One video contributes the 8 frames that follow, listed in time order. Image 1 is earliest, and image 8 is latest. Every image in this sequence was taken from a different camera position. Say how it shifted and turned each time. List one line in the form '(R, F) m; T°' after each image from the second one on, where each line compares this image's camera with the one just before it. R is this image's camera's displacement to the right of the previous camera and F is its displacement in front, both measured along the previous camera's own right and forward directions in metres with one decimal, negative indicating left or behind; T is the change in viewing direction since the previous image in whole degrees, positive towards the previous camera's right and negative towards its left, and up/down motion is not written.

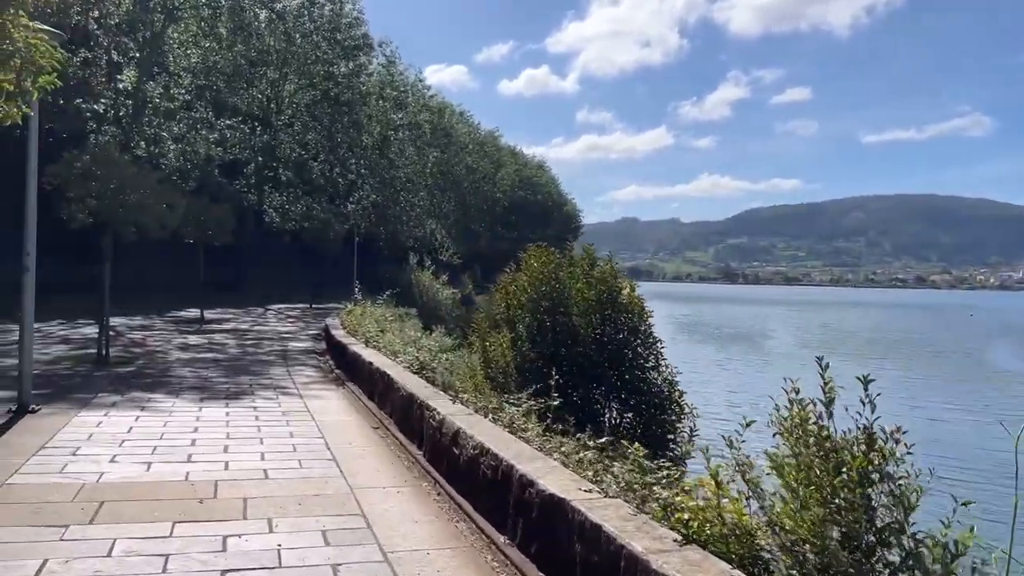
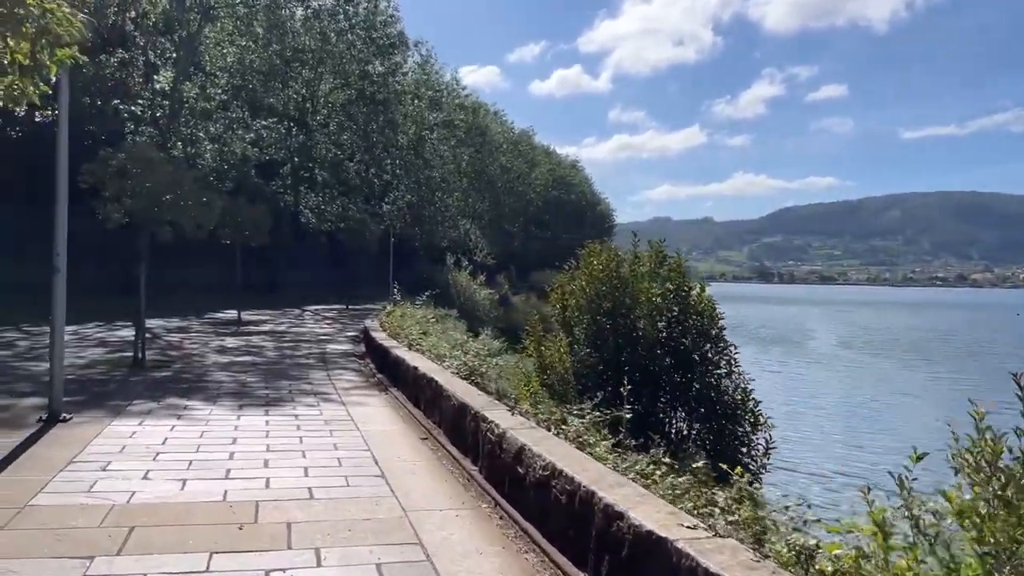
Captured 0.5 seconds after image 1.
(-0.3, +0.7) m; -2°
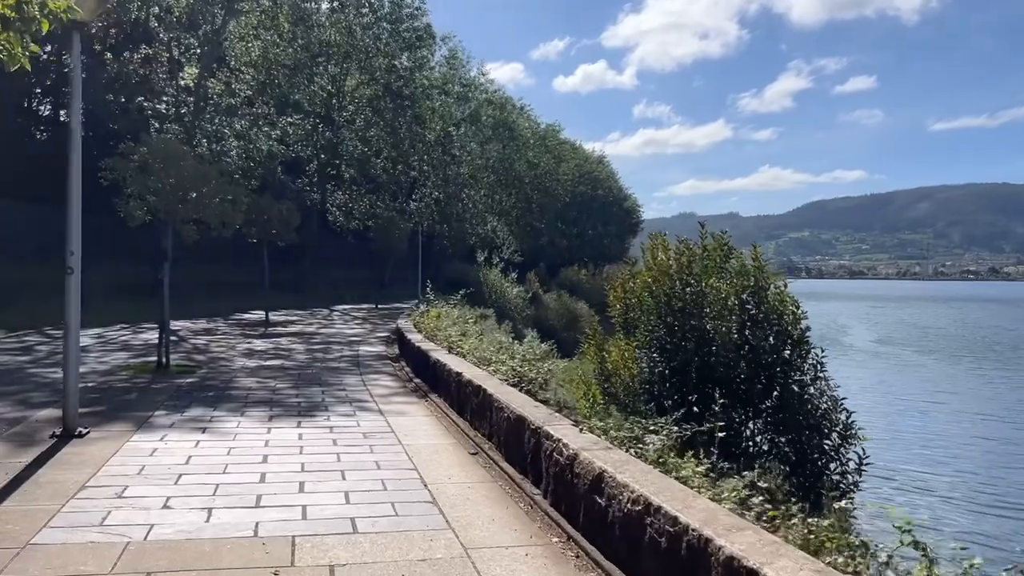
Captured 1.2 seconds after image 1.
(-0.3, +0.9) m; -2°
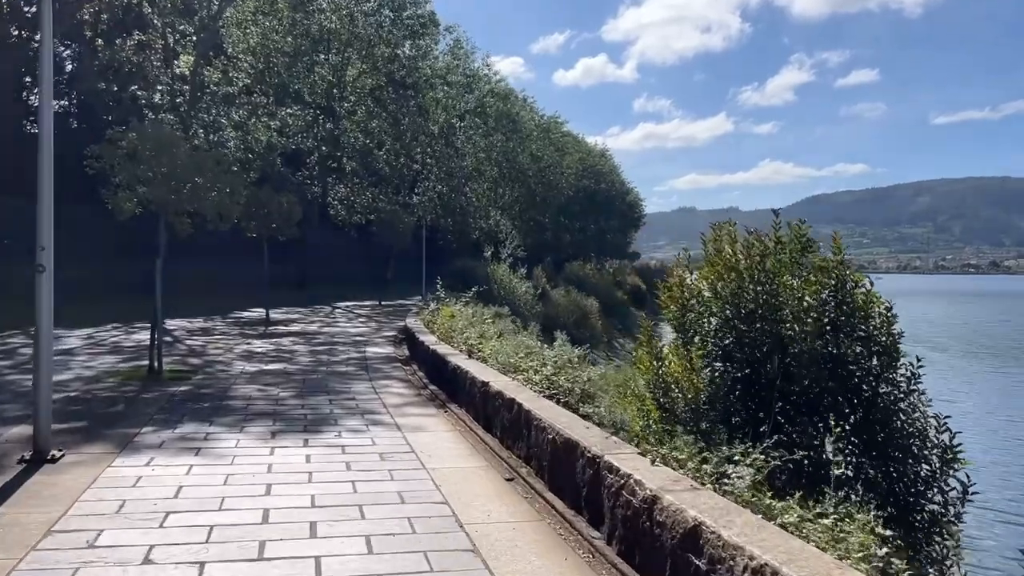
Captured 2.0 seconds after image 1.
(-0.4, +1.2) m; 0°
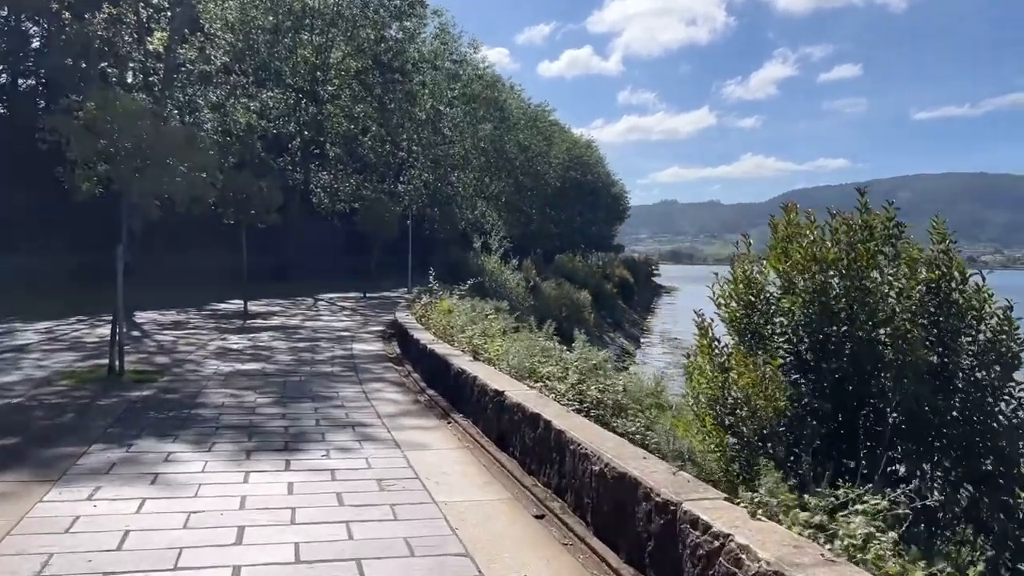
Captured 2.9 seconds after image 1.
(-0.4, +1.4) m; +1°
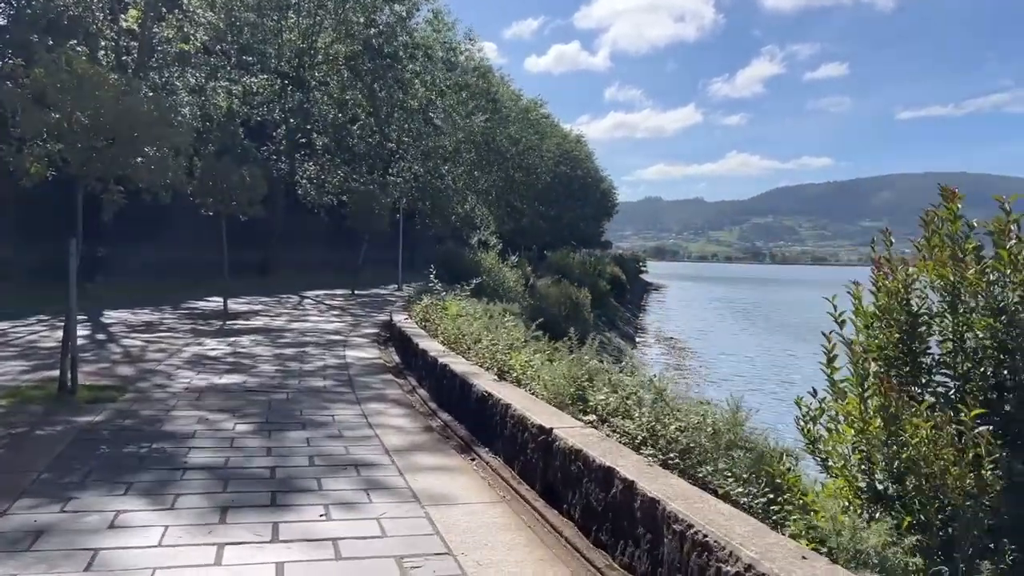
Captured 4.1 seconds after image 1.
(-0.5, +1.7) m; +1°
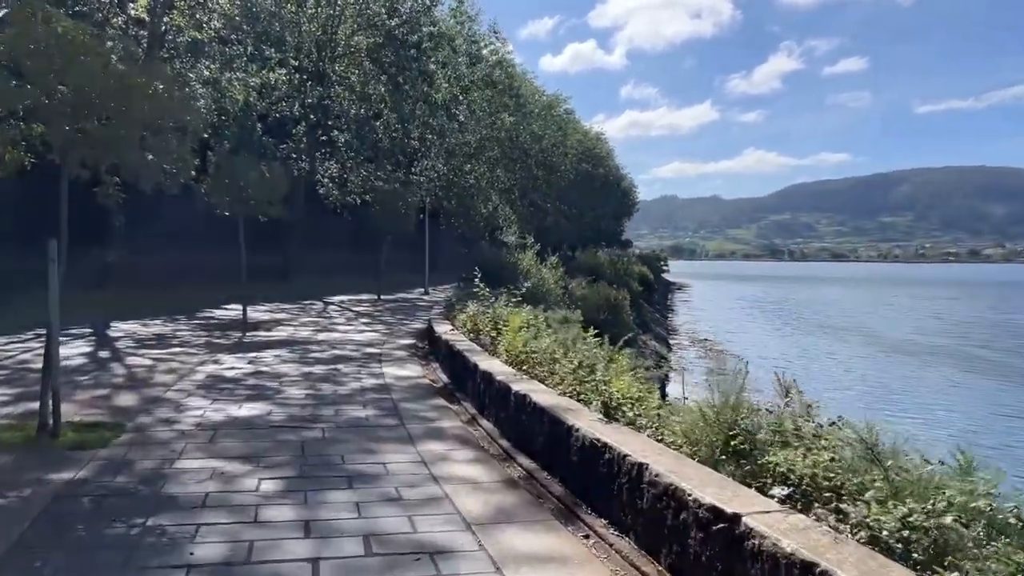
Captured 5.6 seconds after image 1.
(-0.7, +2.1) m; -1°
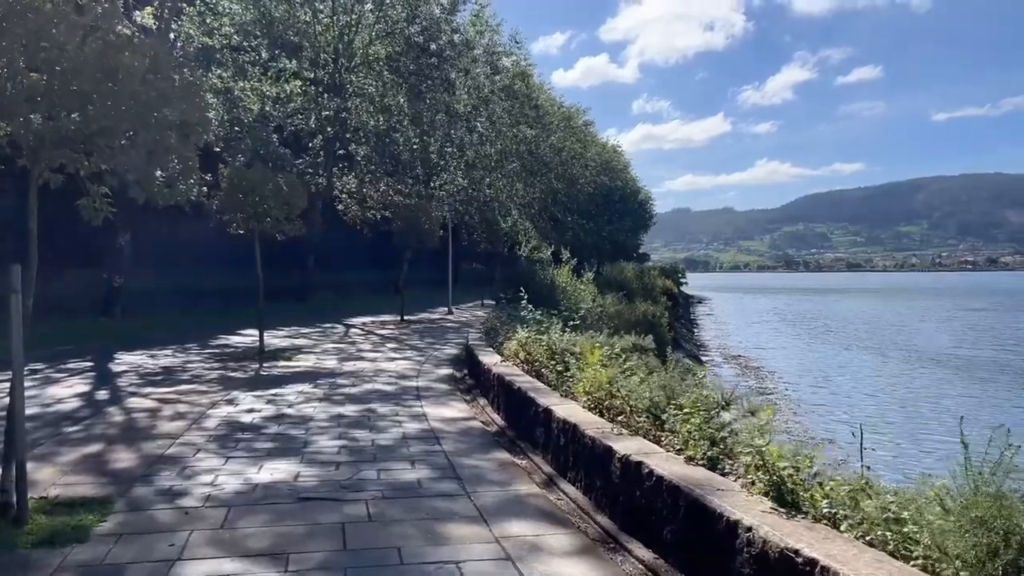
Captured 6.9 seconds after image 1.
(-0.6, +1.9) m; -1°
